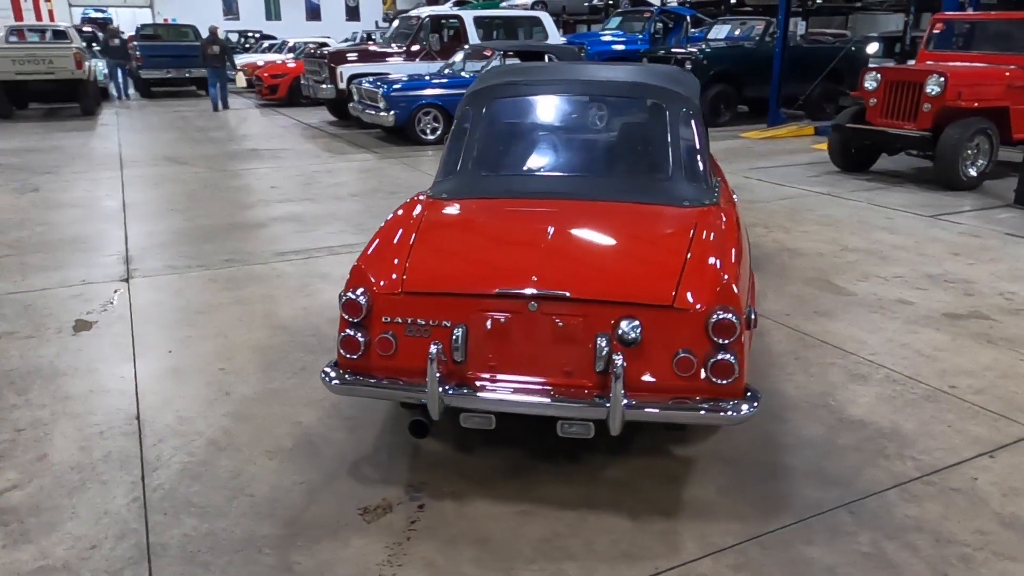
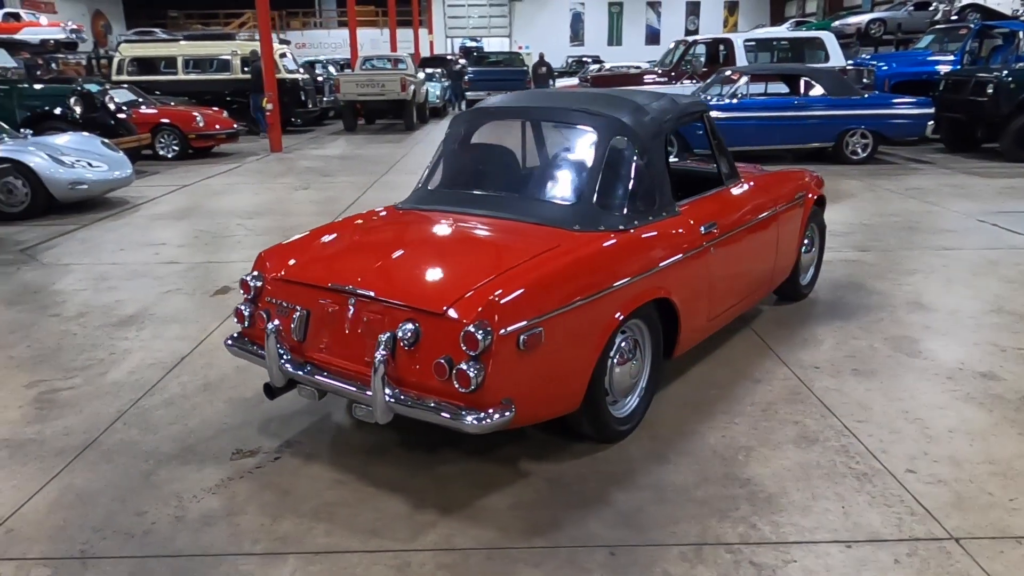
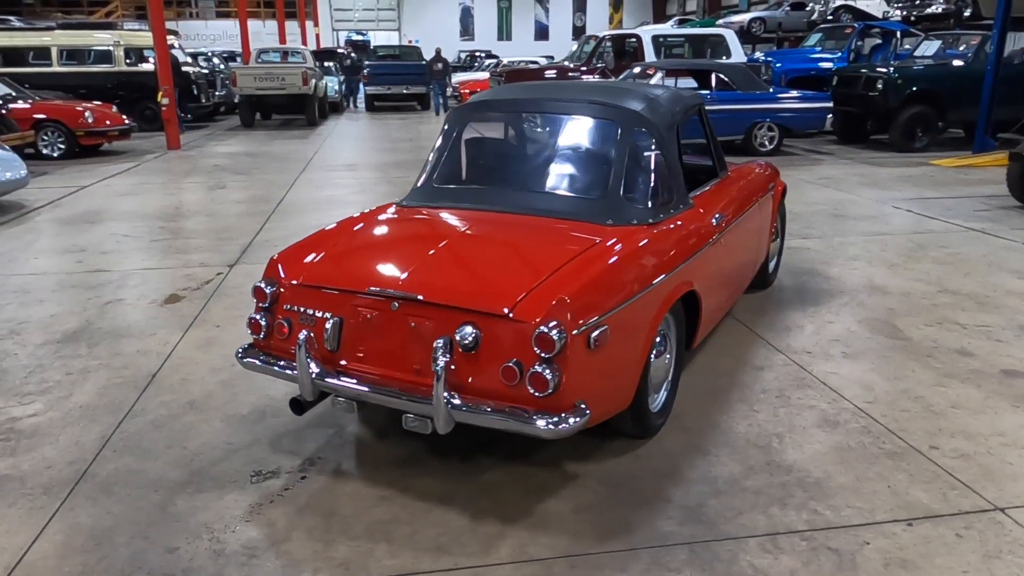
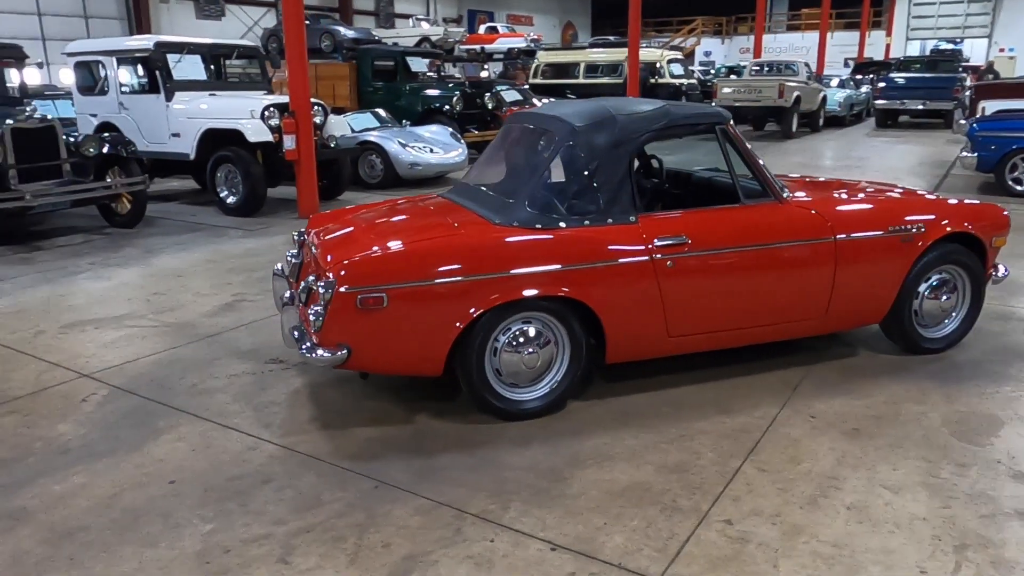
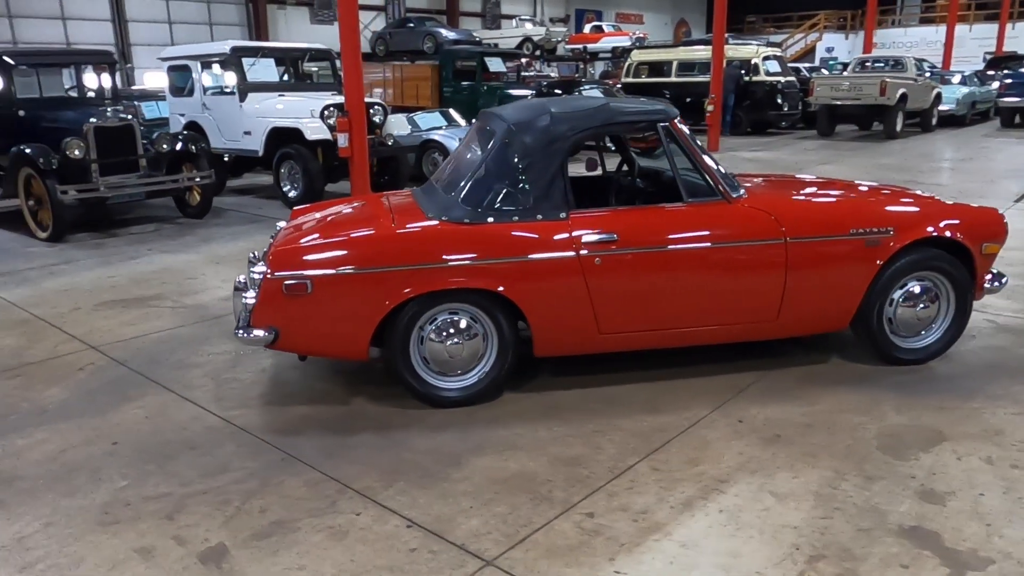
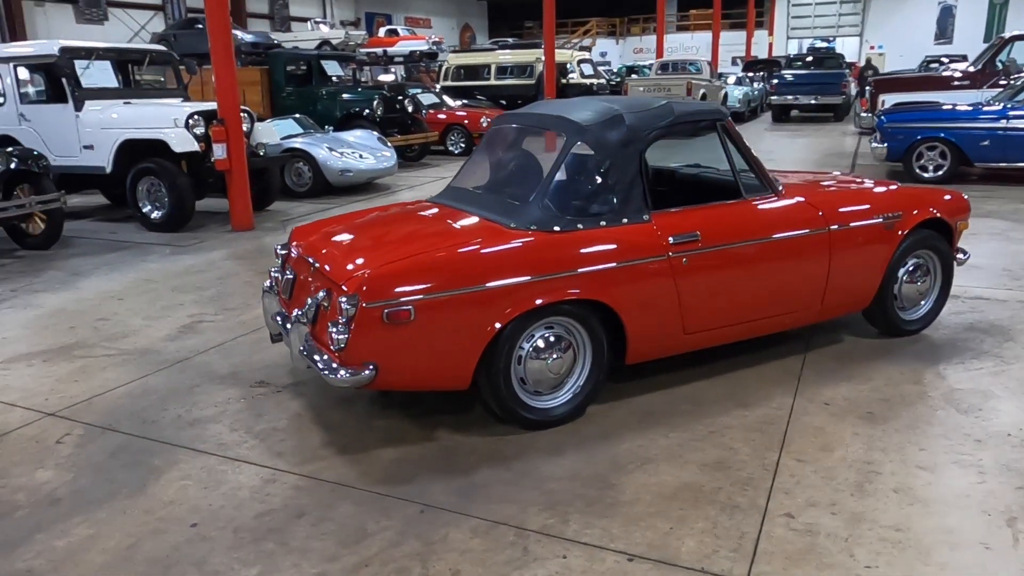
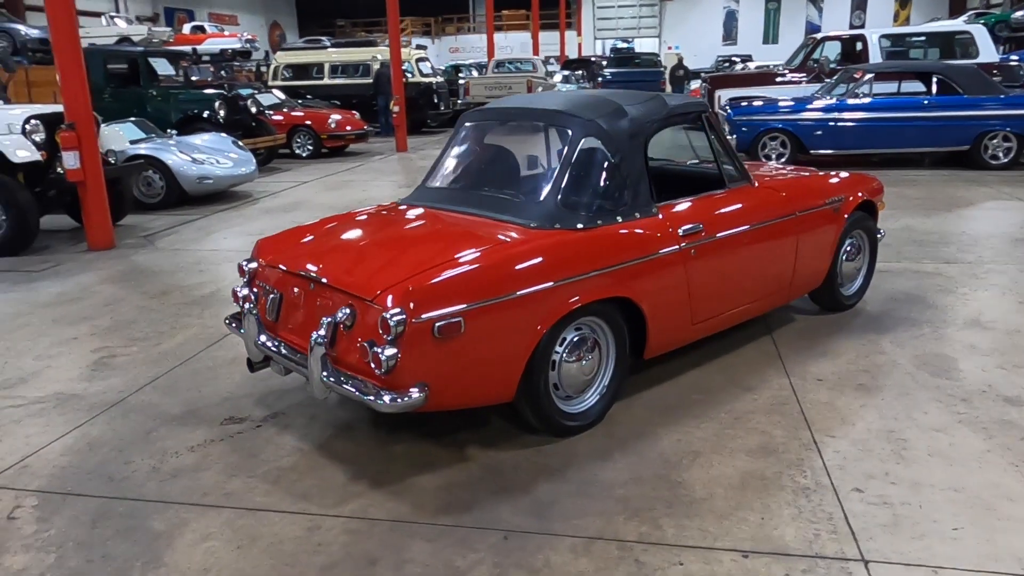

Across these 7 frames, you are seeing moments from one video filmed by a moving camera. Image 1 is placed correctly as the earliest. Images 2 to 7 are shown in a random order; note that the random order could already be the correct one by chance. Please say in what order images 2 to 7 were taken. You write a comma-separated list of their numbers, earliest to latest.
3, 2, 7, 6, 4, 5
